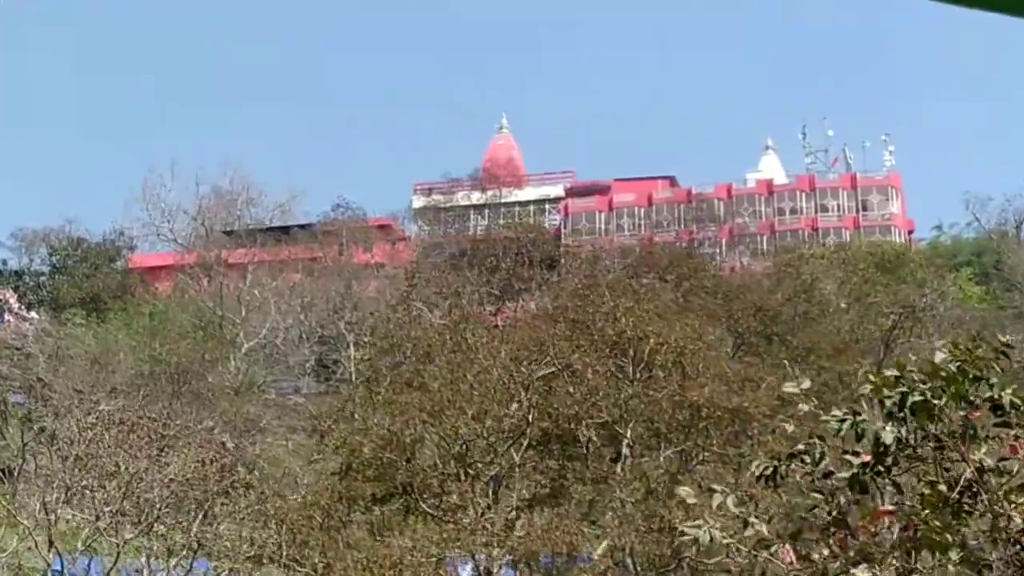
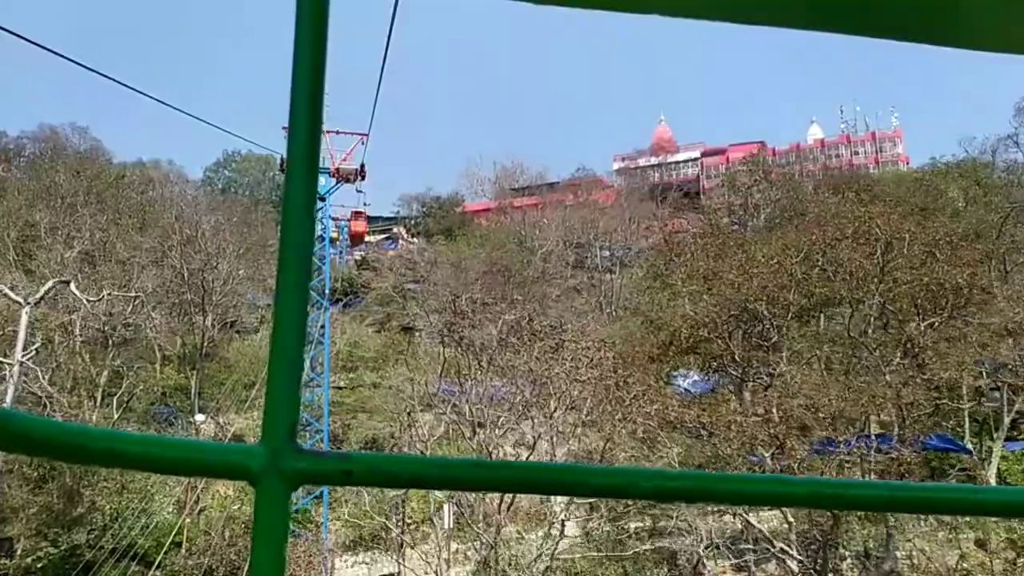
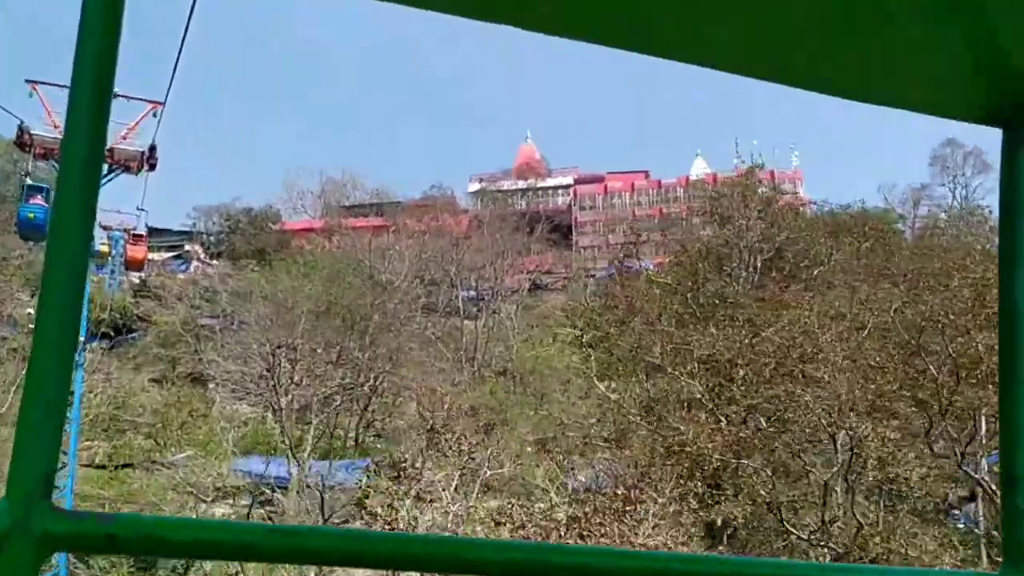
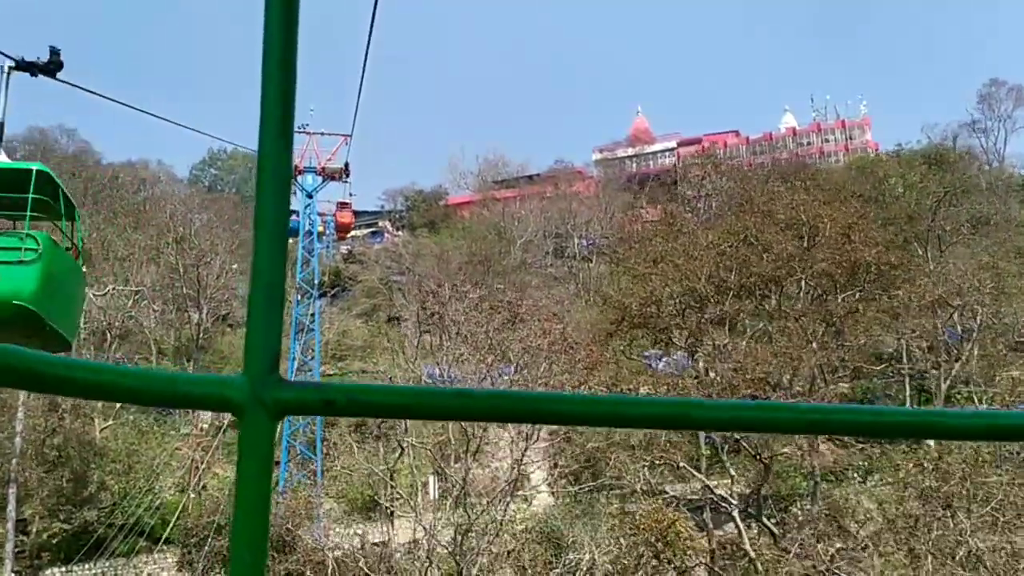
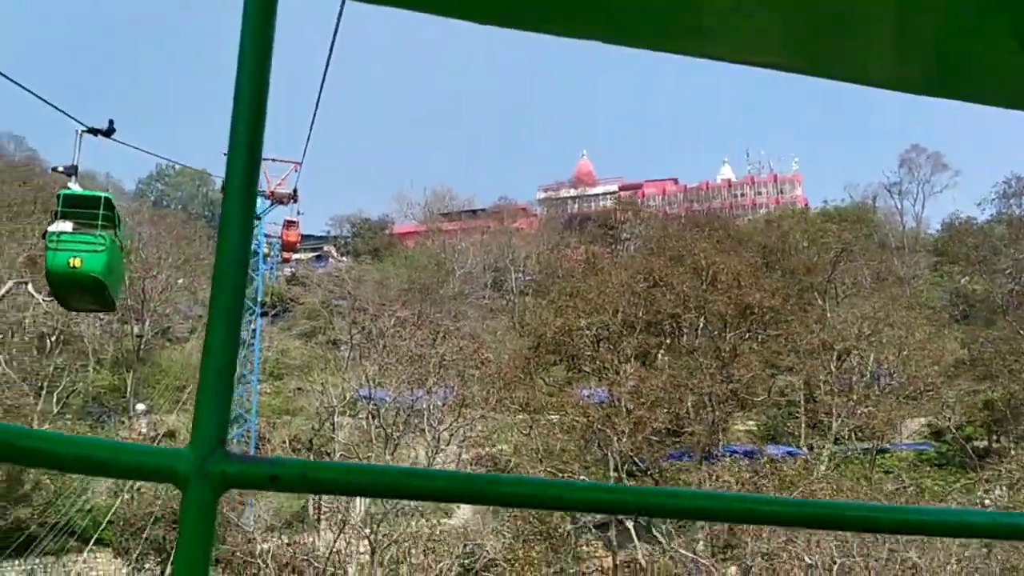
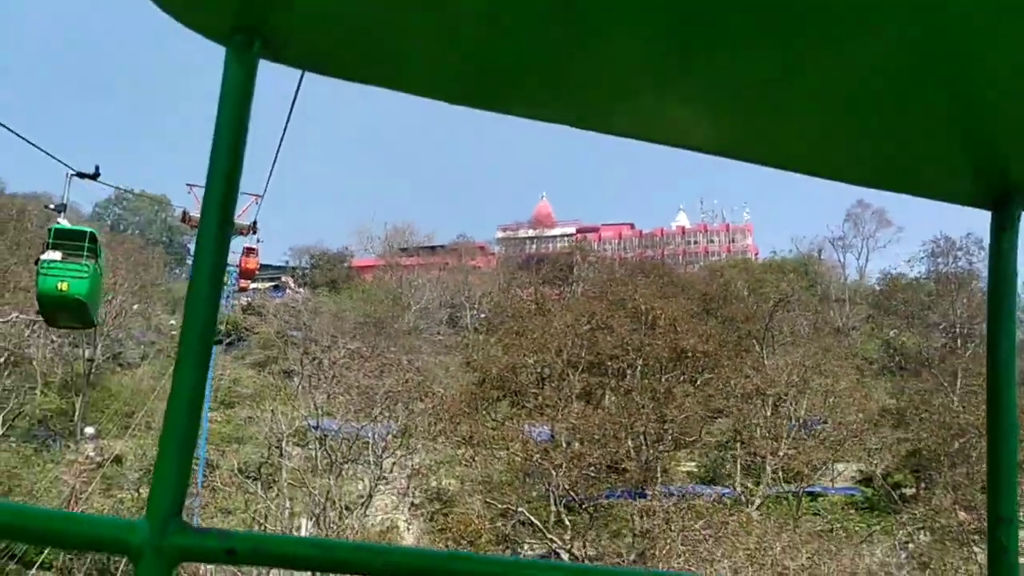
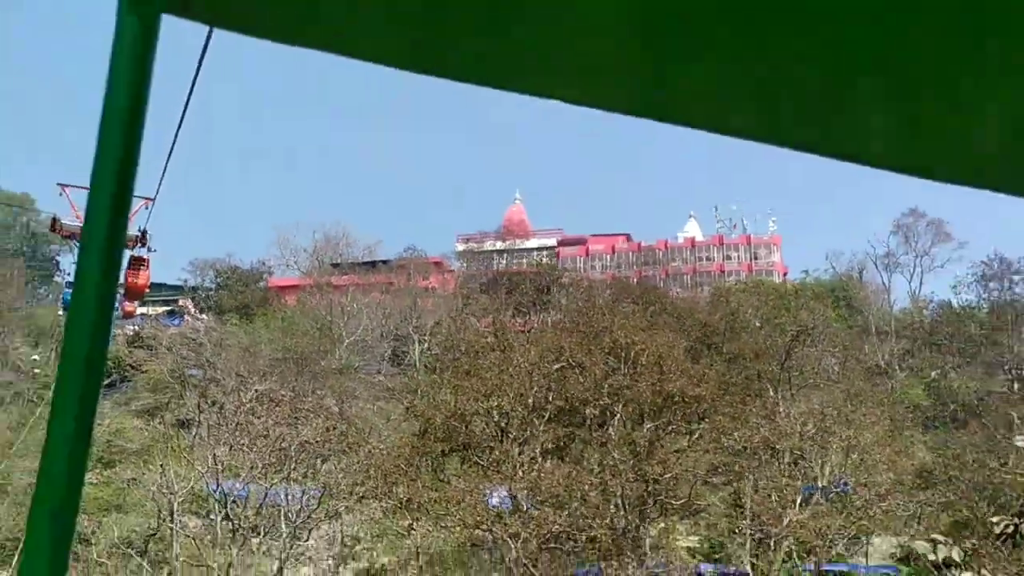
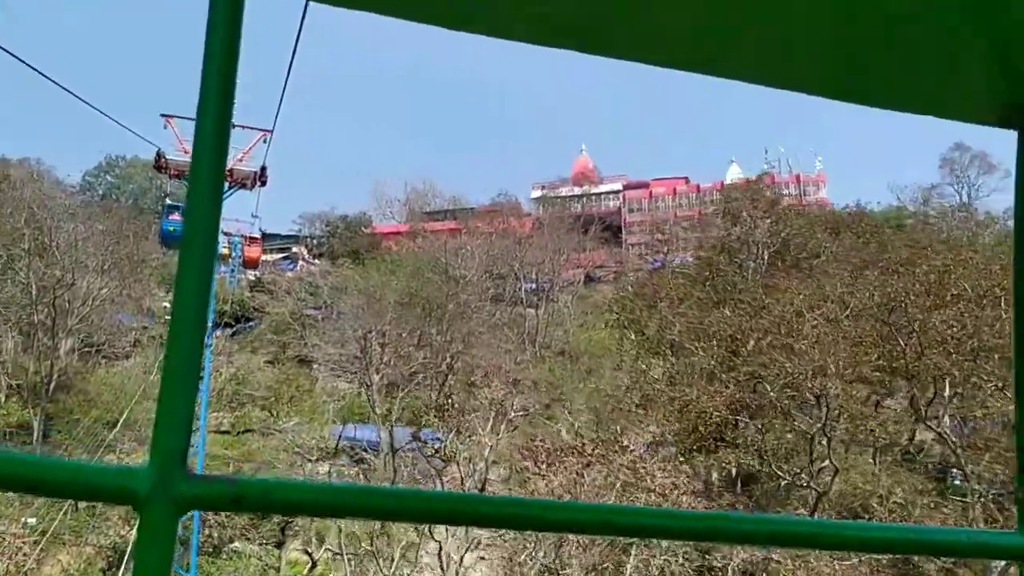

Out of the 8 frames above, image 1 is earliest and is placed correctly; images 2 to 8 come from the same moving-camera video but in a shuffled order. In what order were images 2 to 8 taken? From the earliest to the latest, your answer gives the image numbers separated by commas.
7, 6, 5, 4, 2, 8, 3
